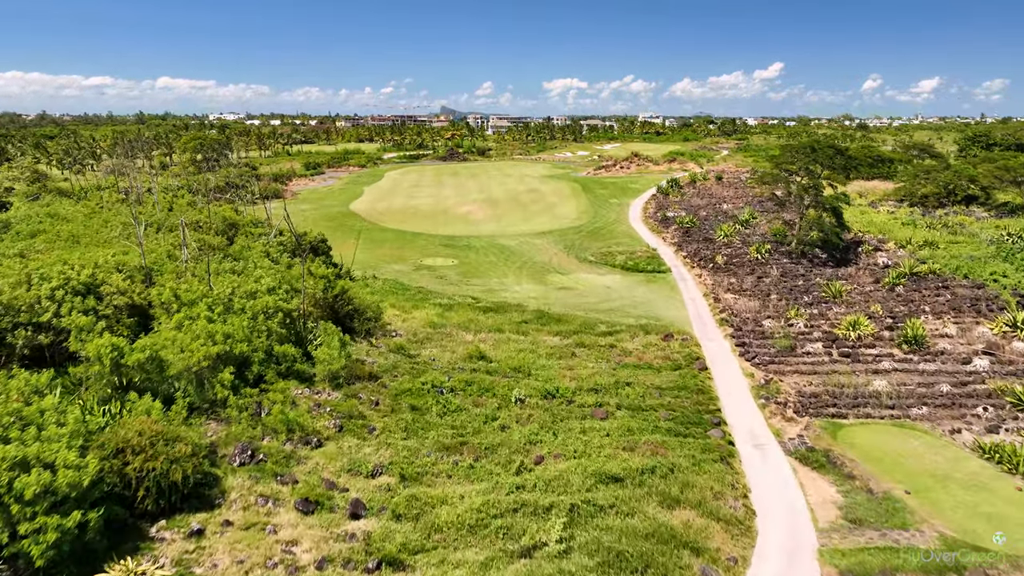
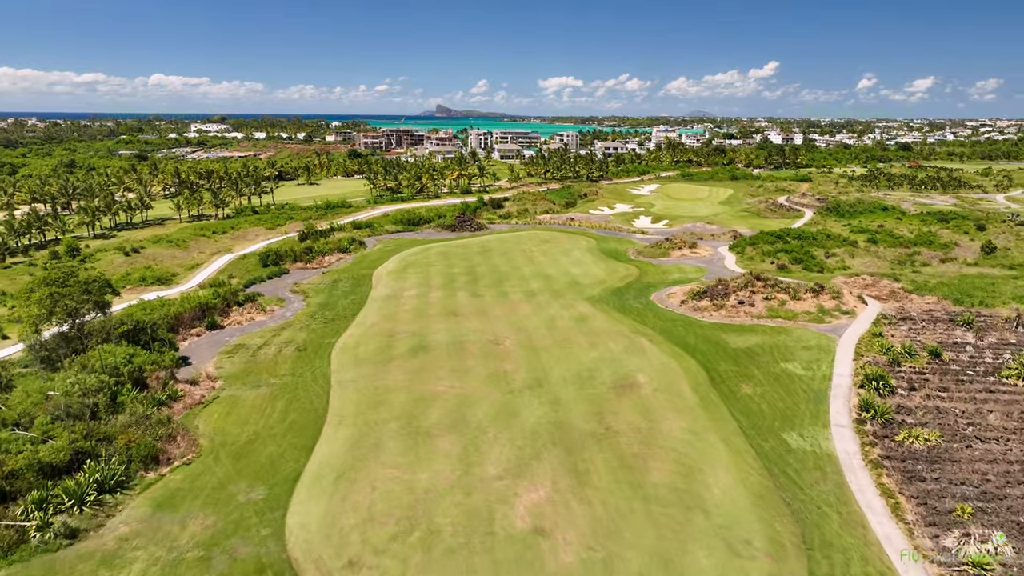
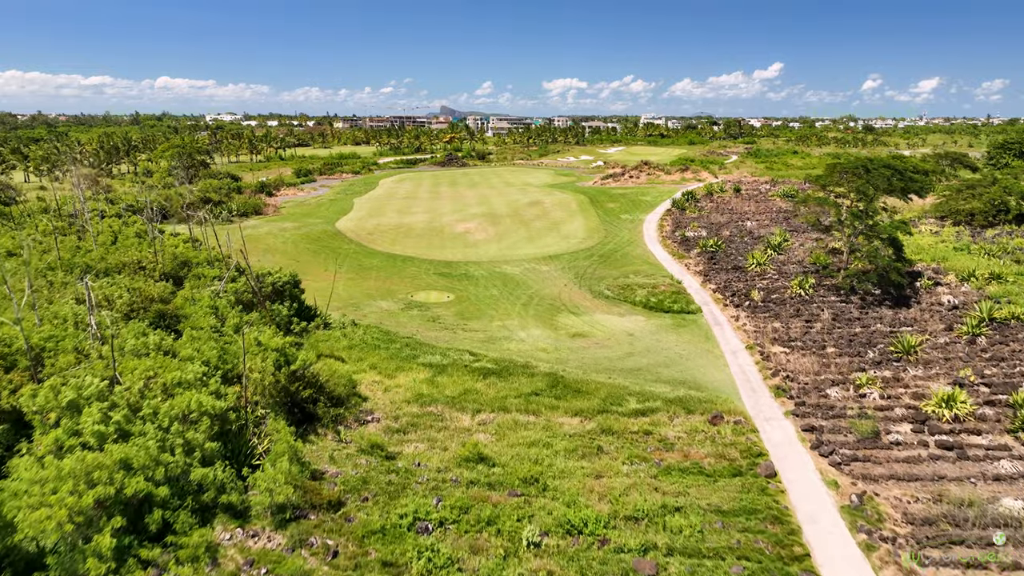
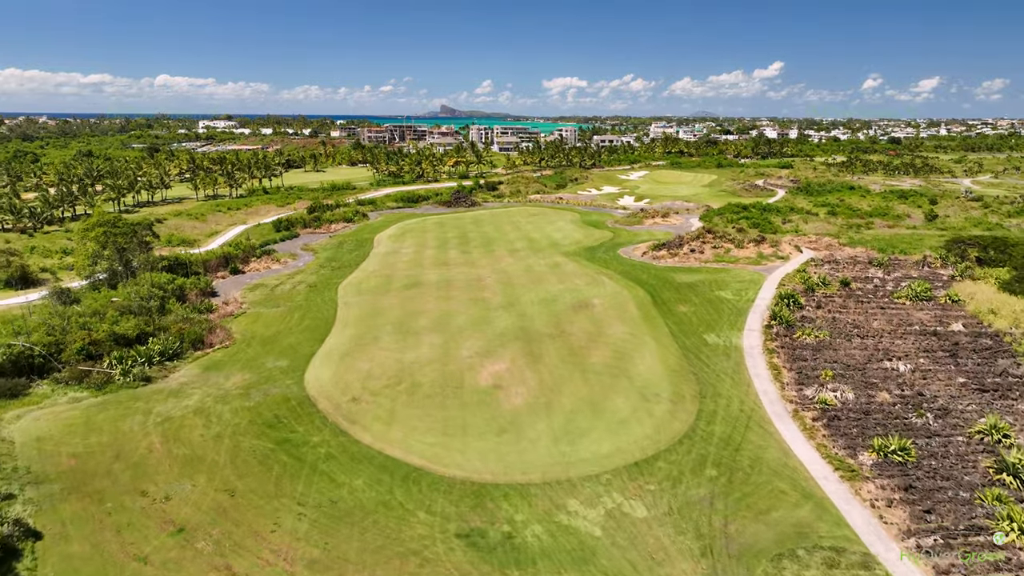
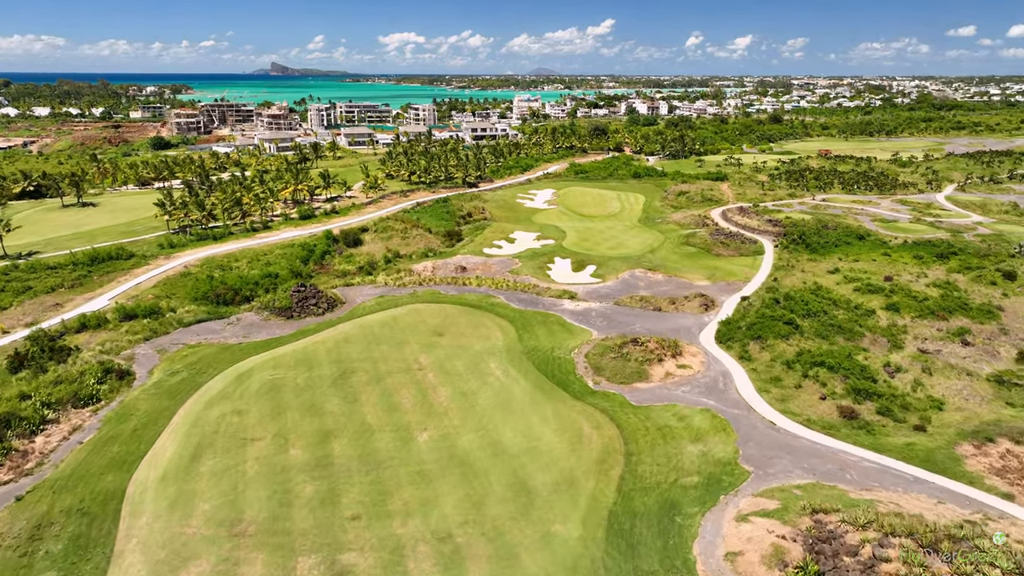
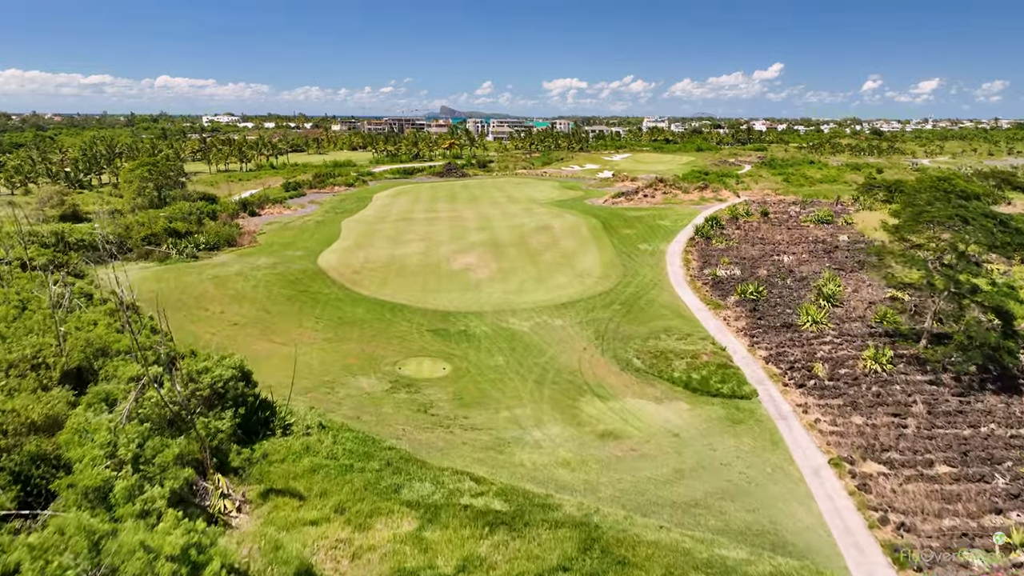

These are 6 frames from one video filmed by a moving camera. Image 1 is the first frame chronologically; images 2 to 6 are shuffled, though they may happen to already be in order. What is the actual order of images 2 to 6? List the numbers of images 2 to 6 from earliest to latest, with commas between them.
3, 6, 4, 2, 5
